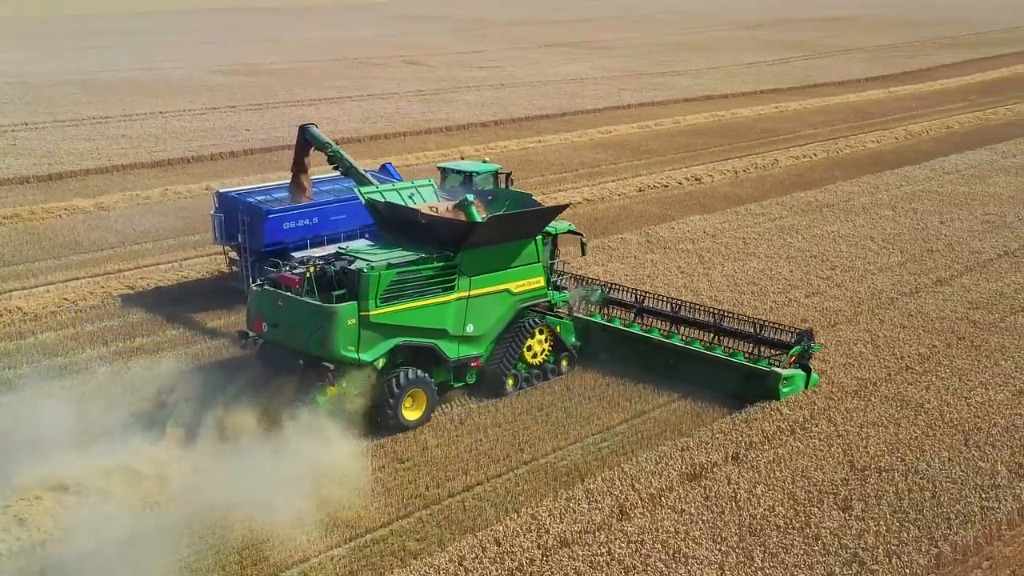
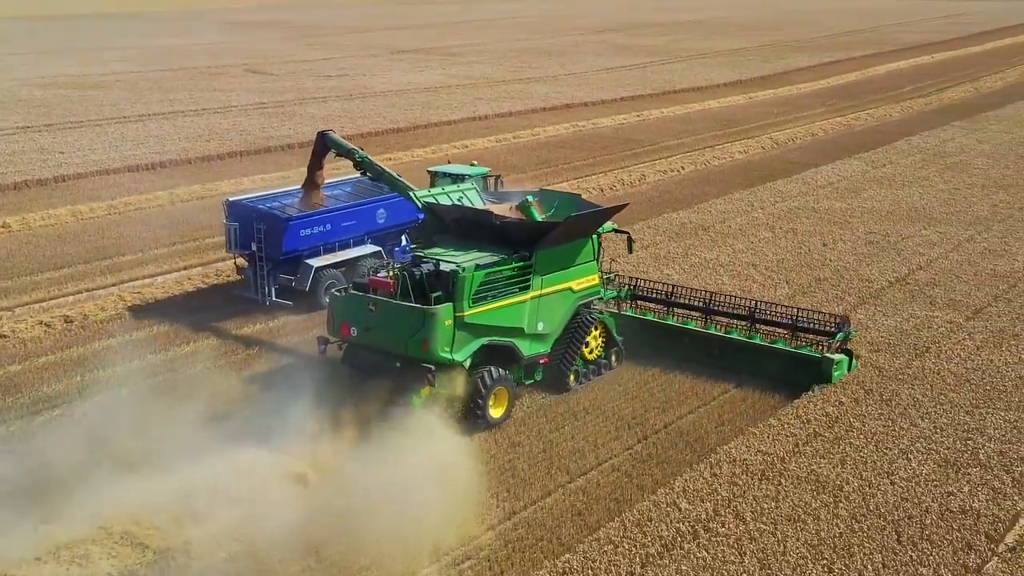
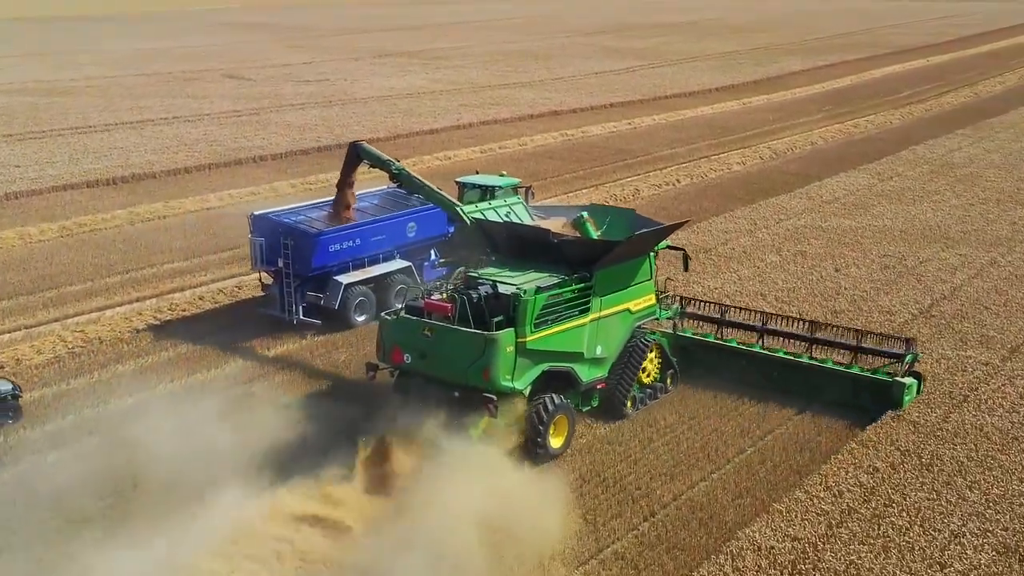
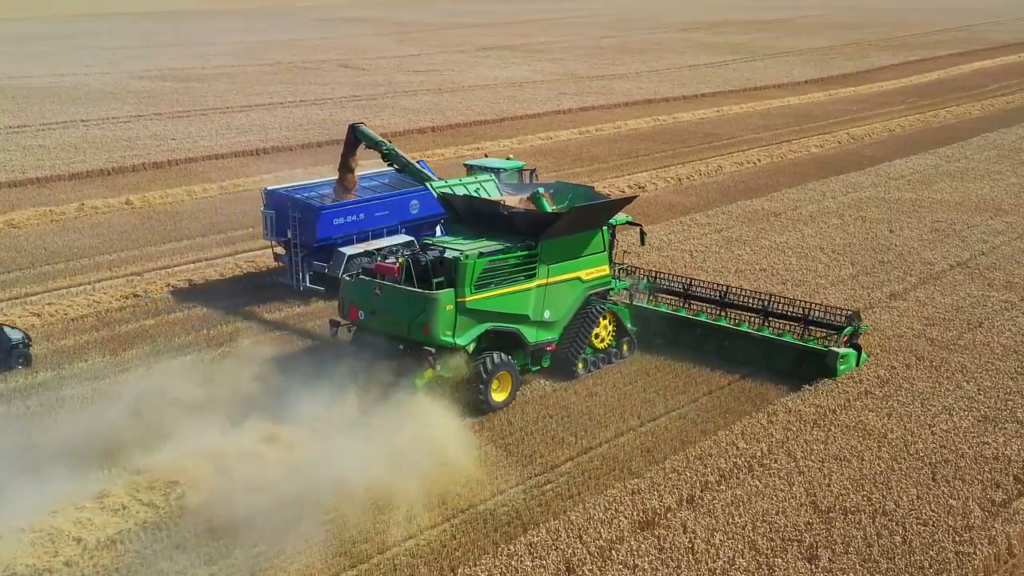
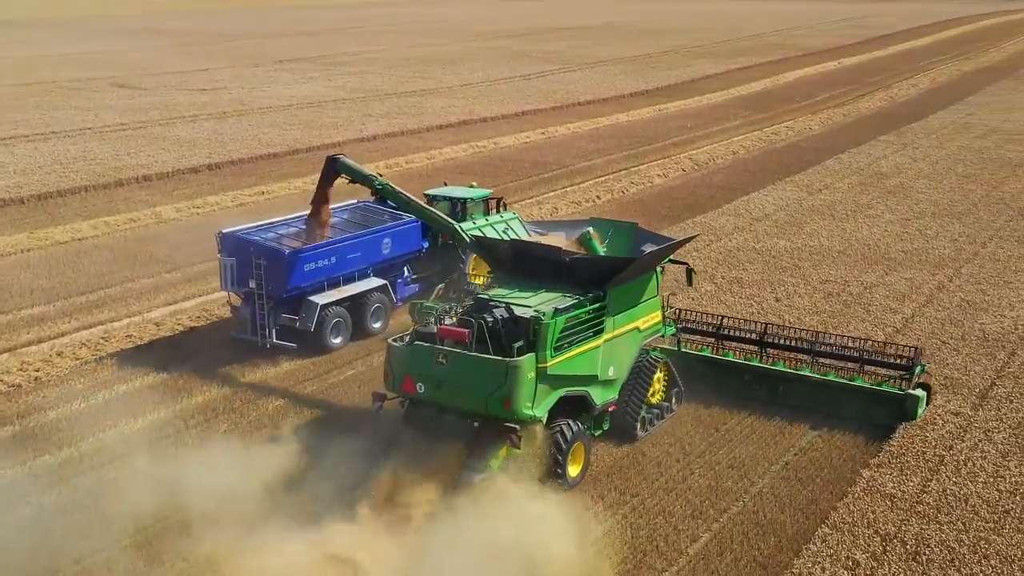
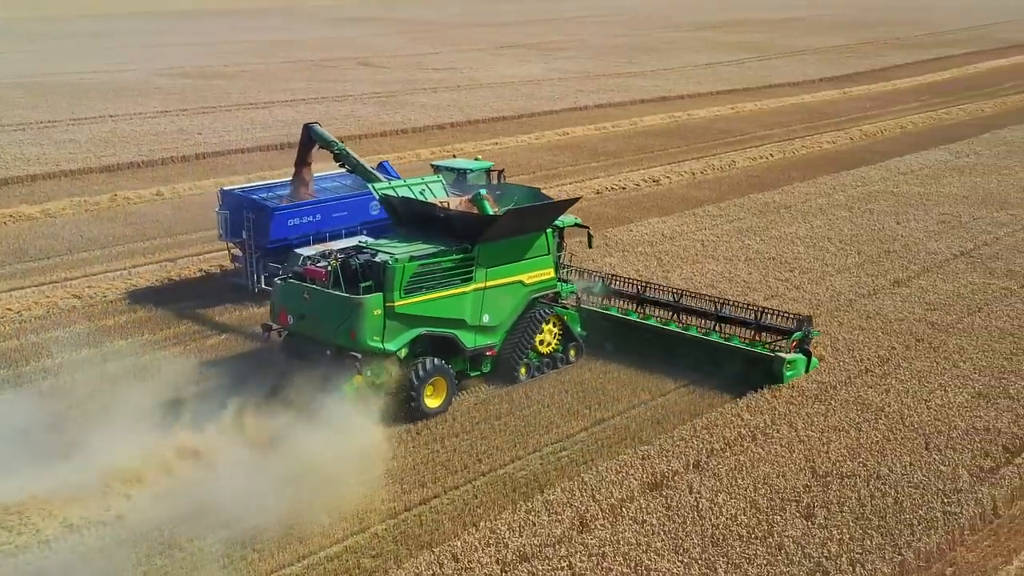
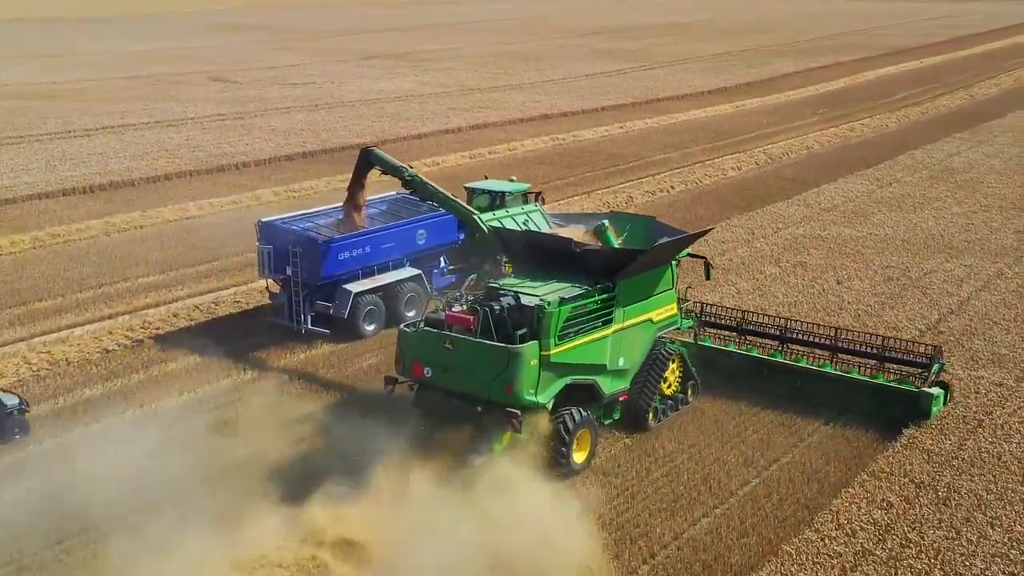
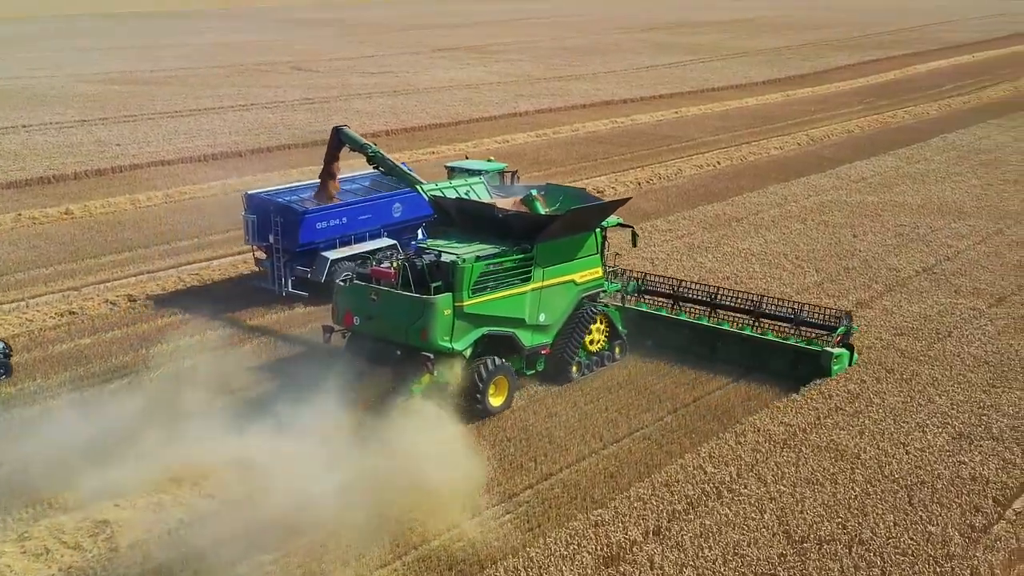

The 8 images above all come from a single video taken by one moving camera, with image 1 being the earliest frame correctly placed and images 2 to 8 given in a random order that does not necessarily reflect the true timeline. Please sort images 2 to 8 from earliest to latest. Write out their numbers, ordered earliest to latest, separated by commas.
6, 4, 8, 2, 3, 7, 5
